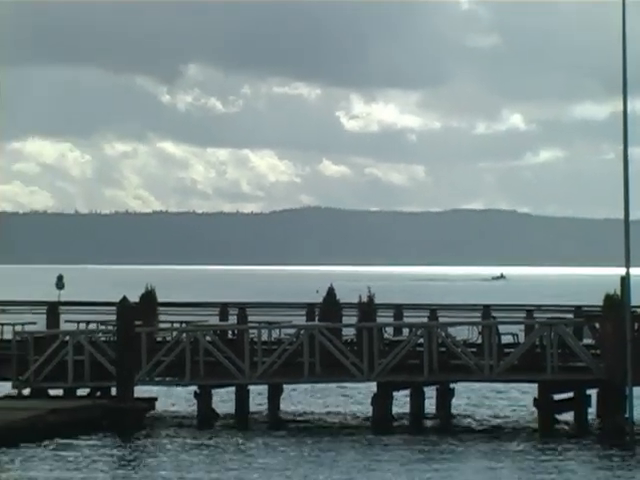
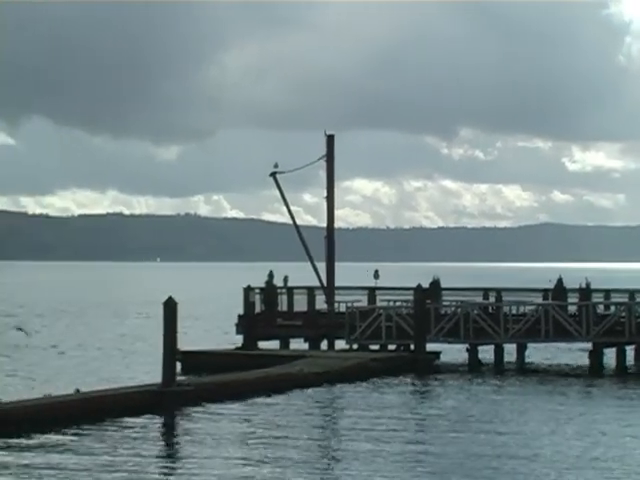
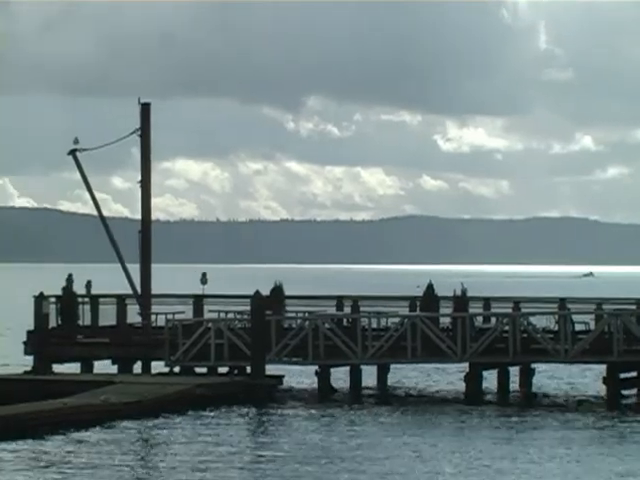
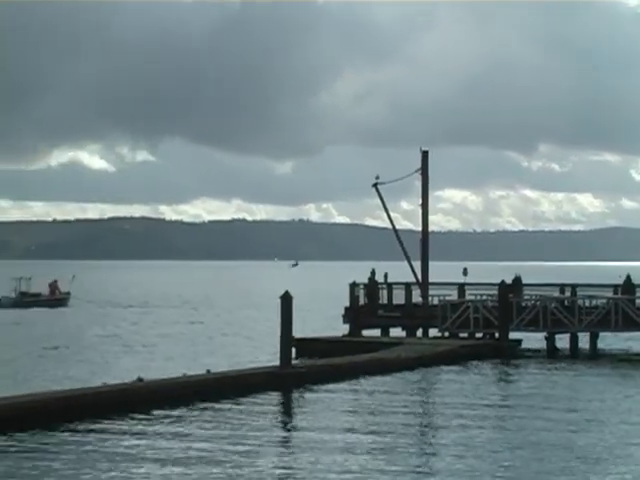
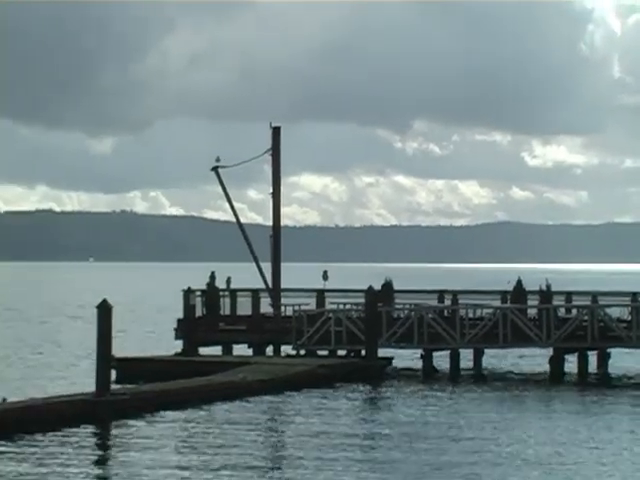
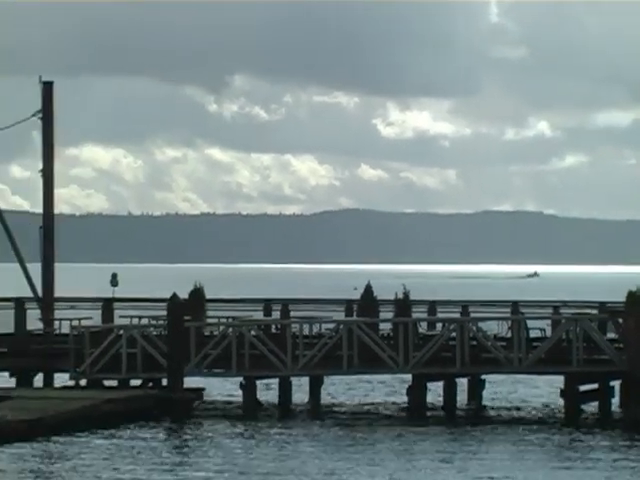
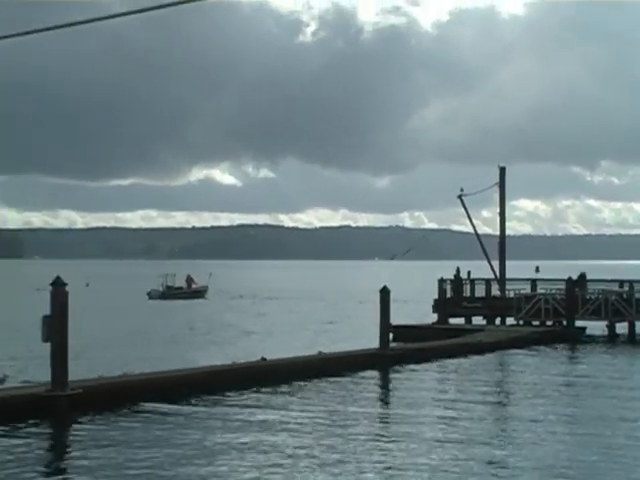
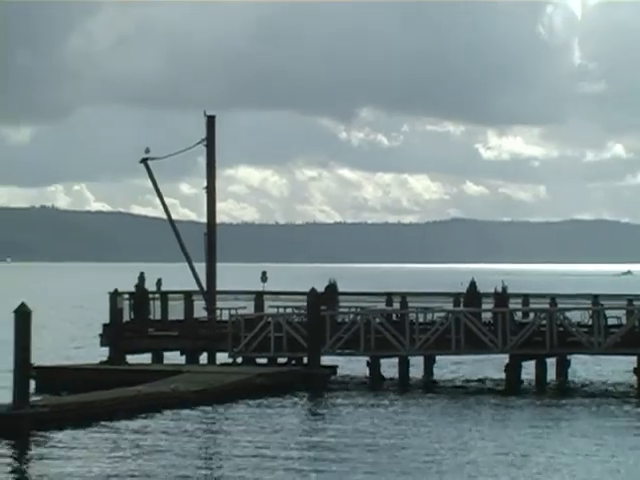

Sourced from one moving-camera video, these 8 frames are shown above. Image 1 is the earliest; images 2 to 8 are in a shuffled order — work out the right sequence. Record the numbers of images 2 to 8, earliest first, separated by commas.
6, 3, 8, 5, 2, 4, 7
